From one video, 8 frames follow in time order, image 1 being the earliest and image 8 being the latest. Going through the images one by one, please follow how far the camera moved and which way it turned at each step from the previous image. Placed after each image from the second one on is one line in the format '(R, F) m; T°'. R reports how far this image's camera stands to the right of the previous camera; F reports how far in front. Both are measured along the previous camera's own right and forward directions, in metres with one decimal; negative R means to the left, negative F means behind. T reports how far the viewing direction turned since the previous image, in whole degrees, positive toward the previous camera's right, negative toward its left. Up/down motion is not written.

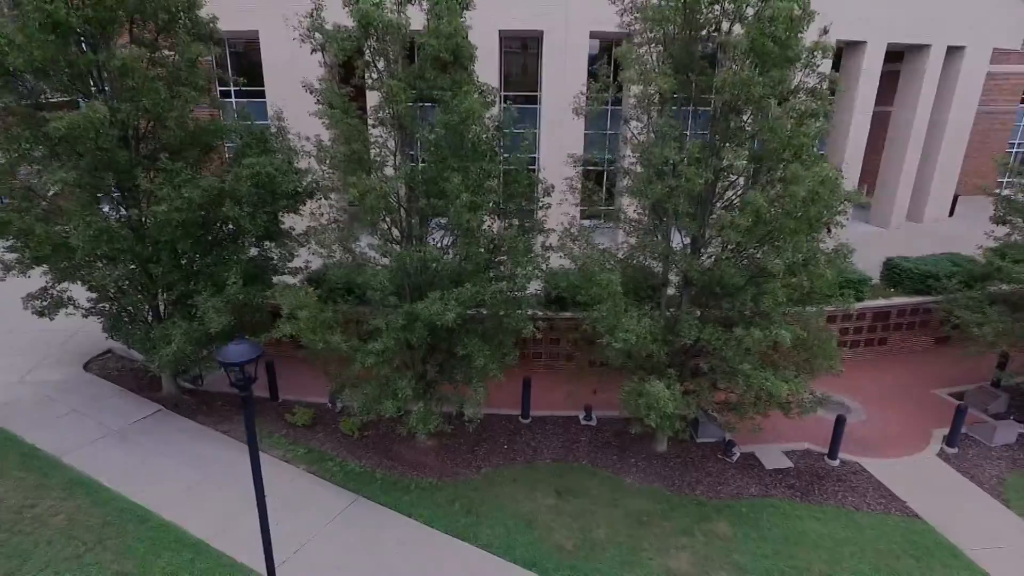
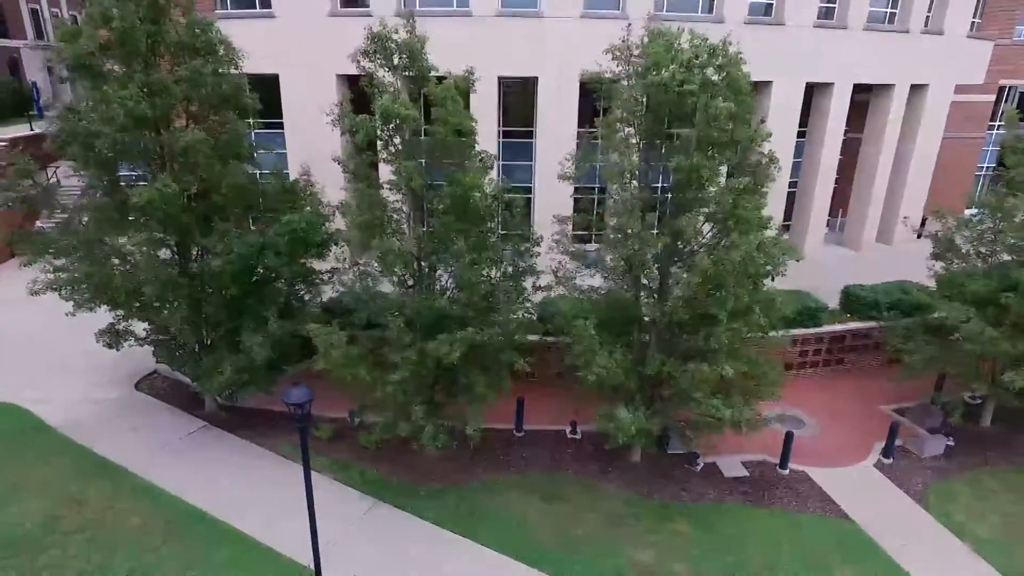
(+0.1, -1.5) m; 0°
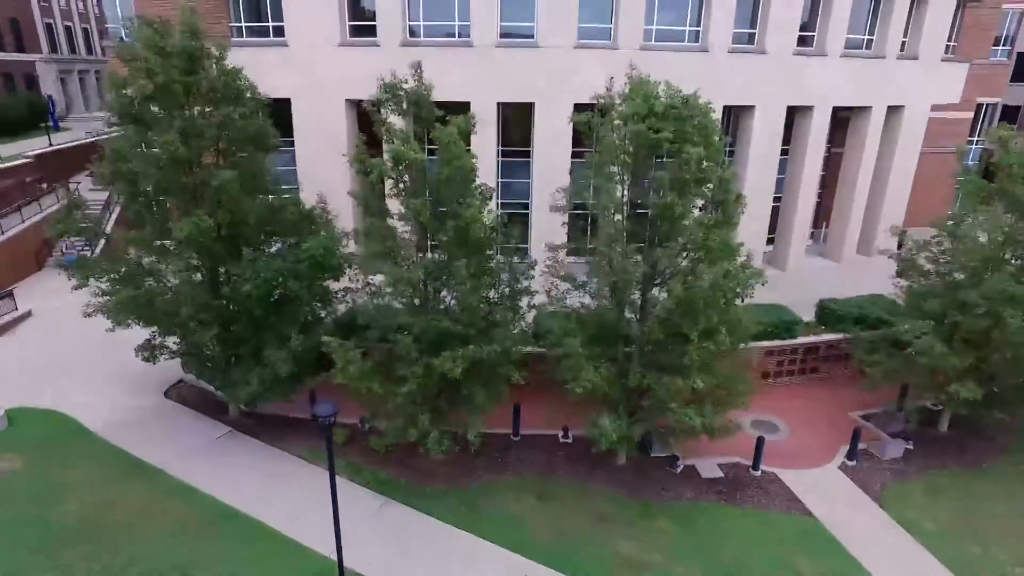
(+0.1, -1.1) m; 0°
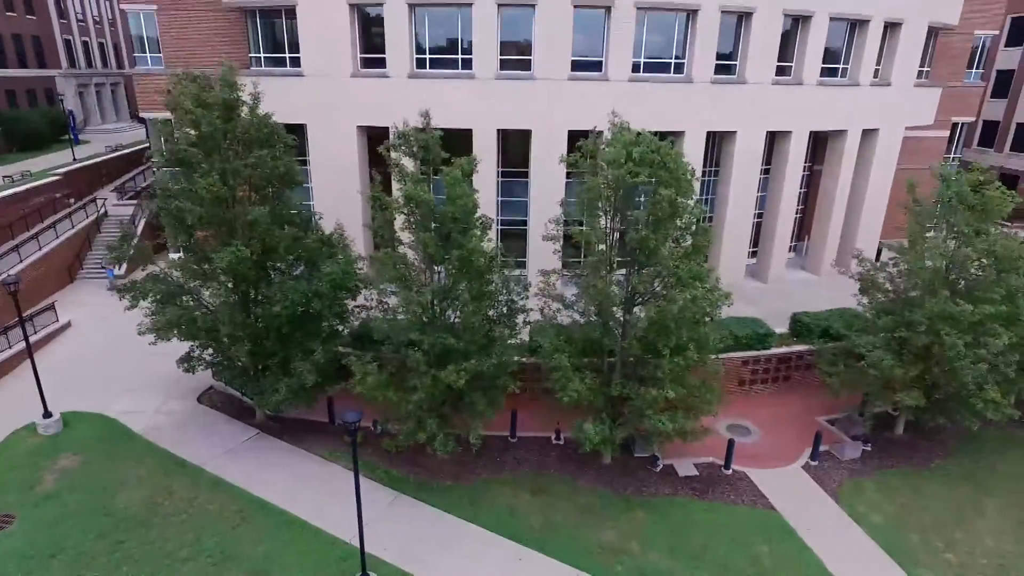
(+0.1, -1.4) m; 0°
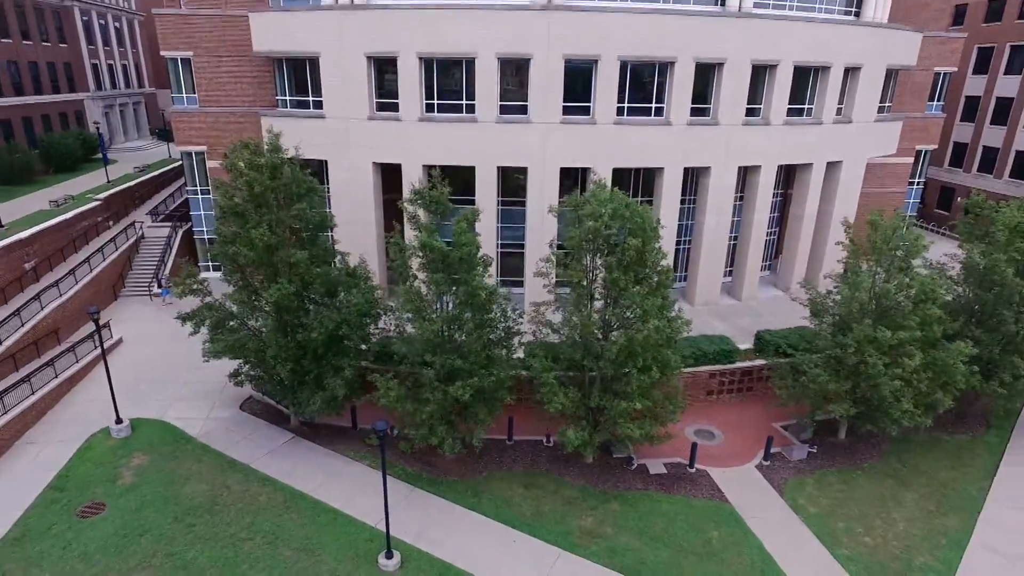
(+0.1, -2.4) m; 0°
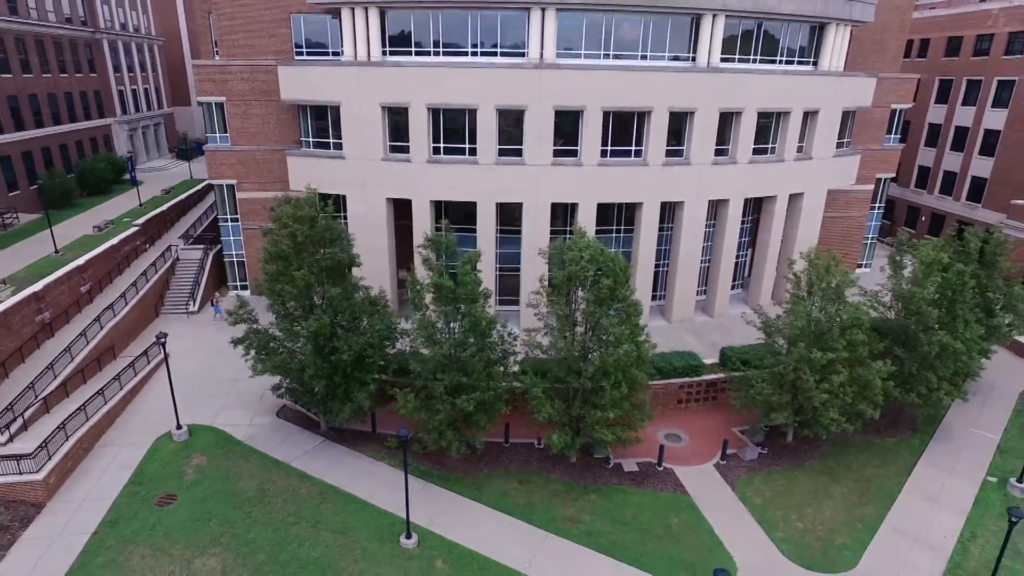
(+0.1, -2.9) m; 0°
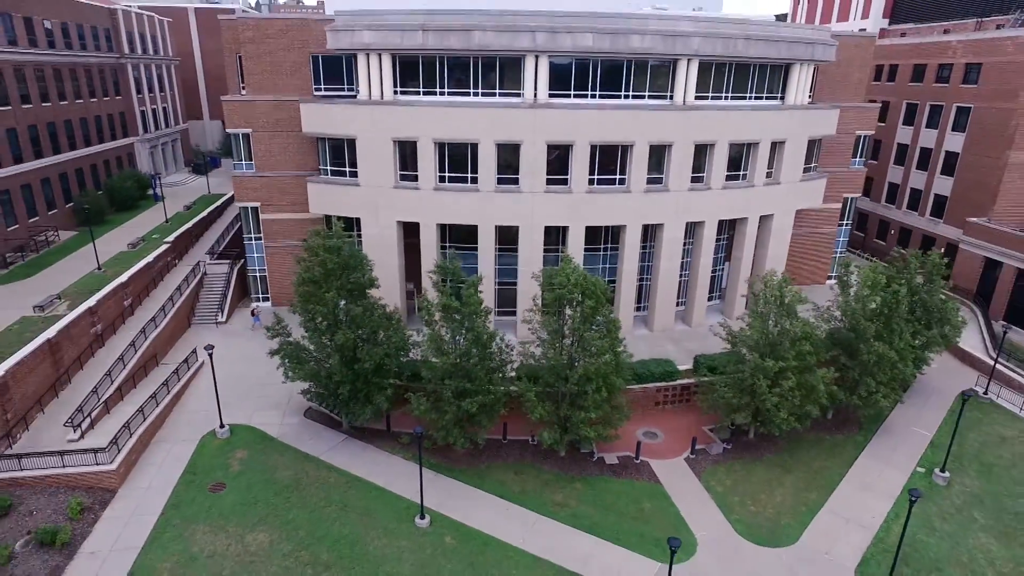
(0.0, -2.9) m; 0°
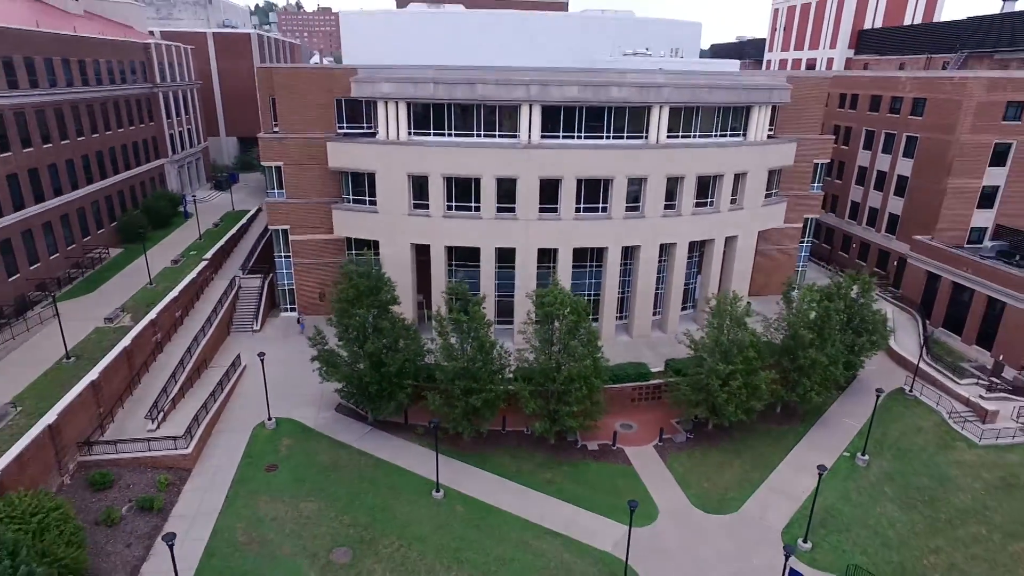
(0.0, -4.3) m; 0°
